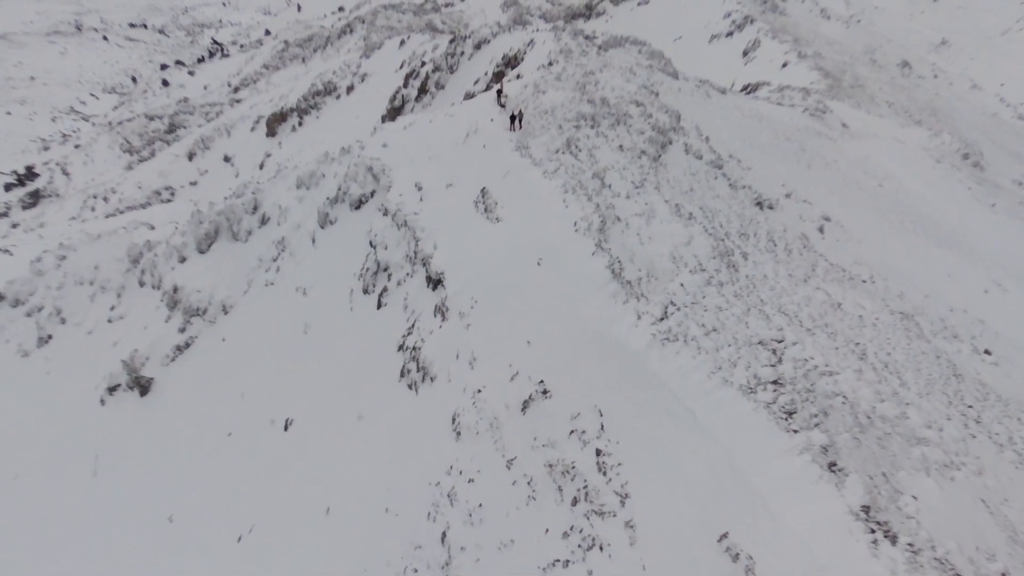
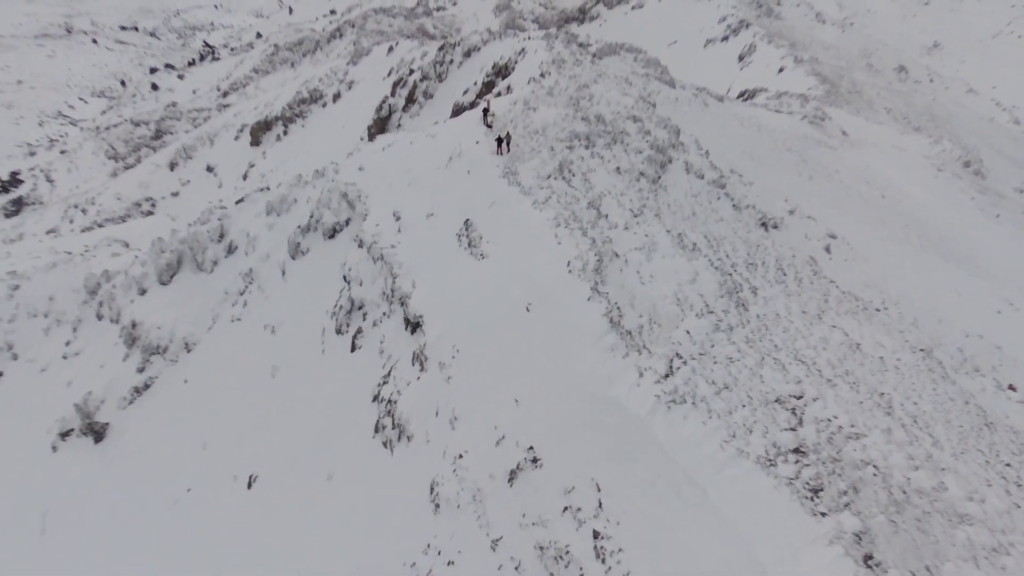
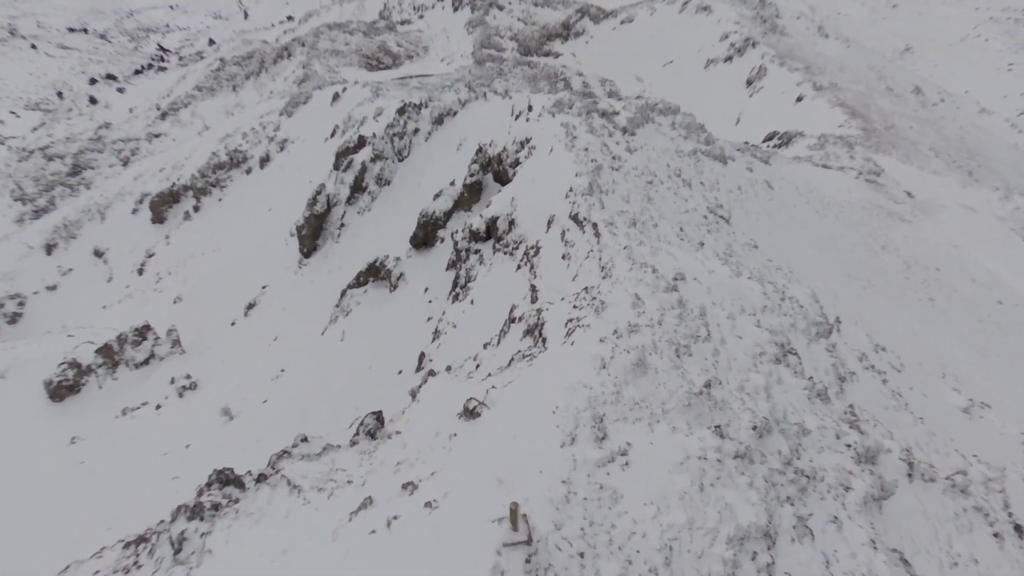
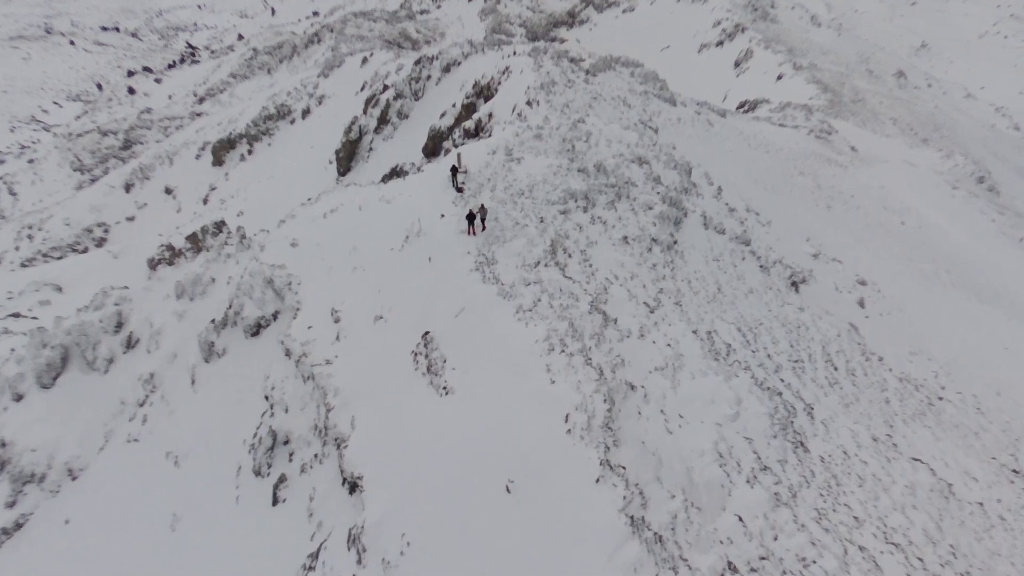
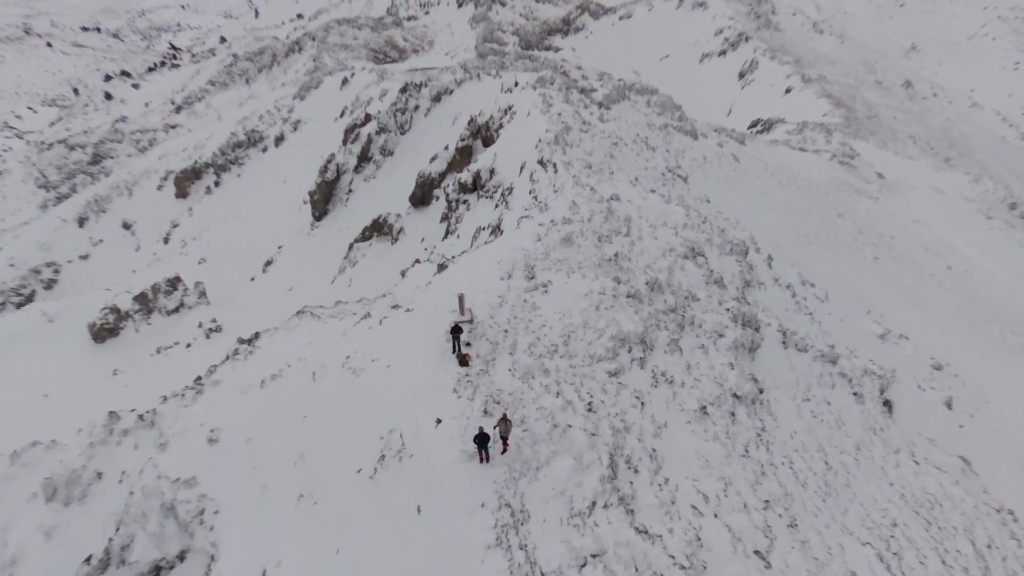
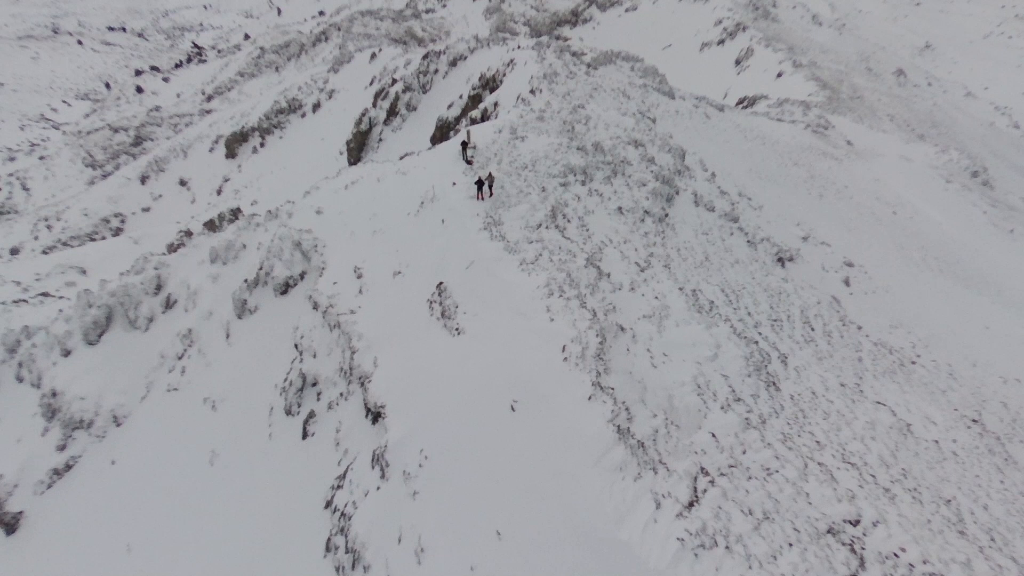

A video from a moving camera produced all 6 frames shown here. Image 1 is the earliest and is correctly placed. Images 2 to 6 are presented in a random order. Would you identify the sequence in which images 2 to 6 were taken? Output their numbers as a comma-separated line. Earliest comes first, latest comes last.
2, 6, 4, 5, 3
